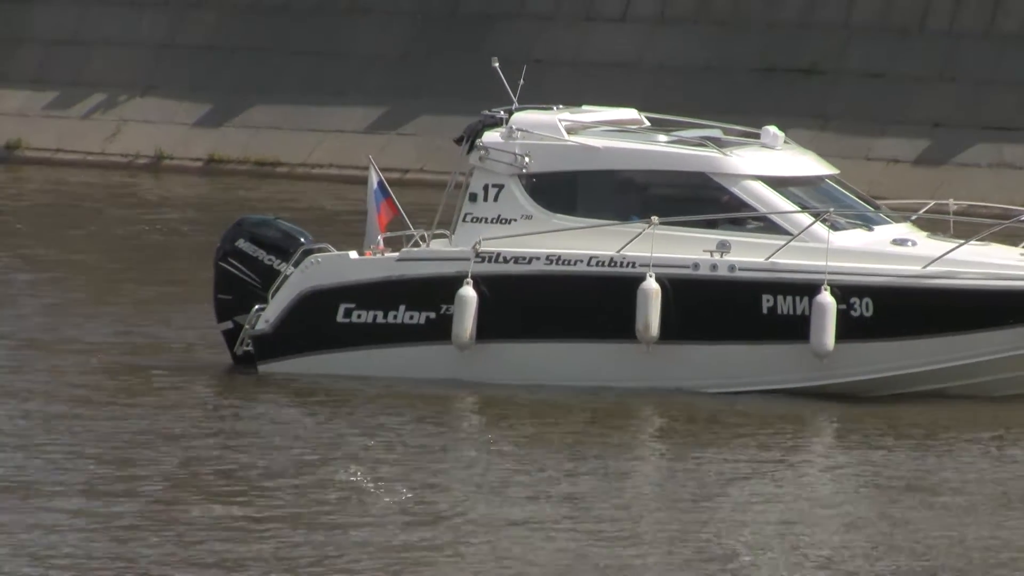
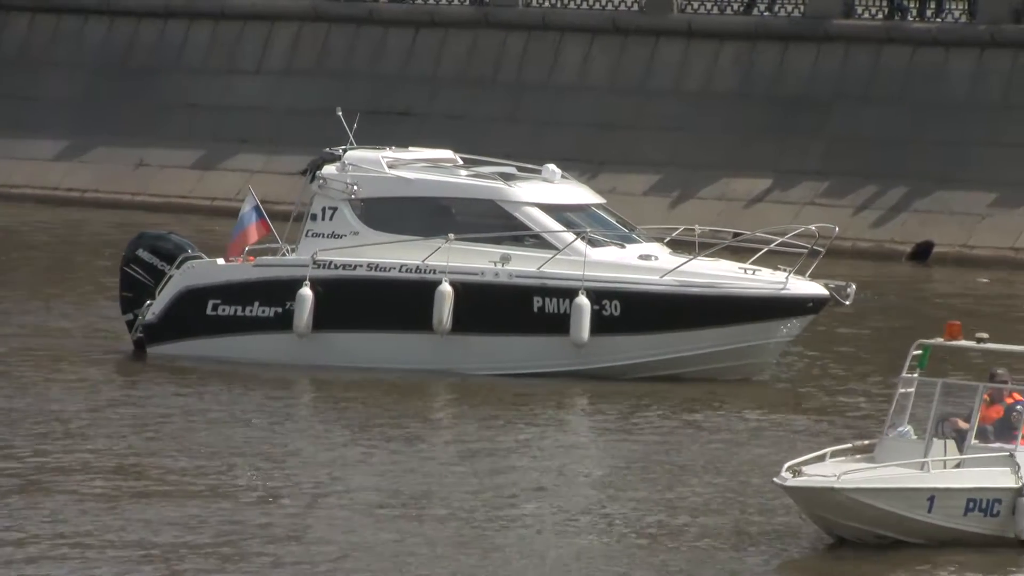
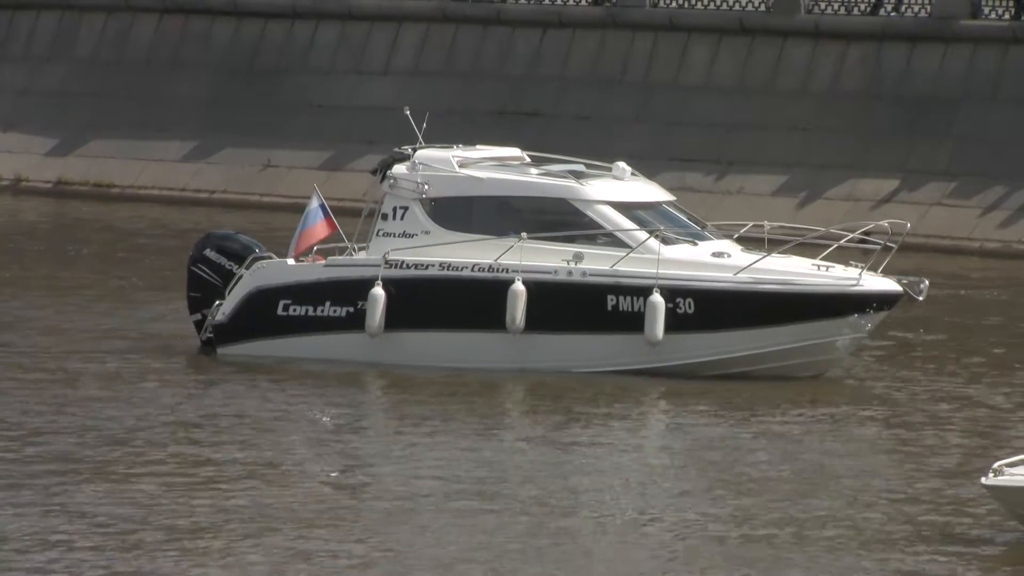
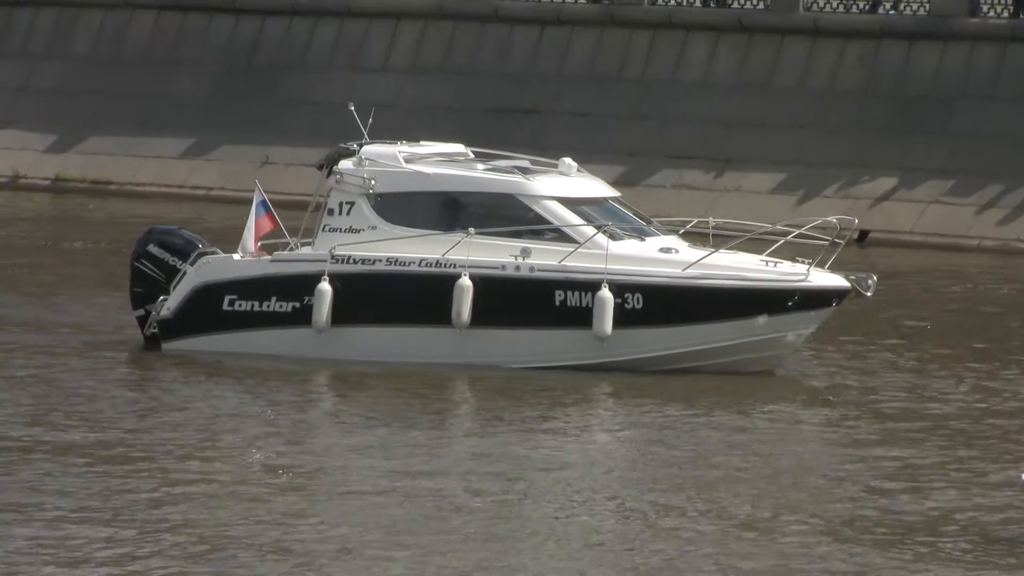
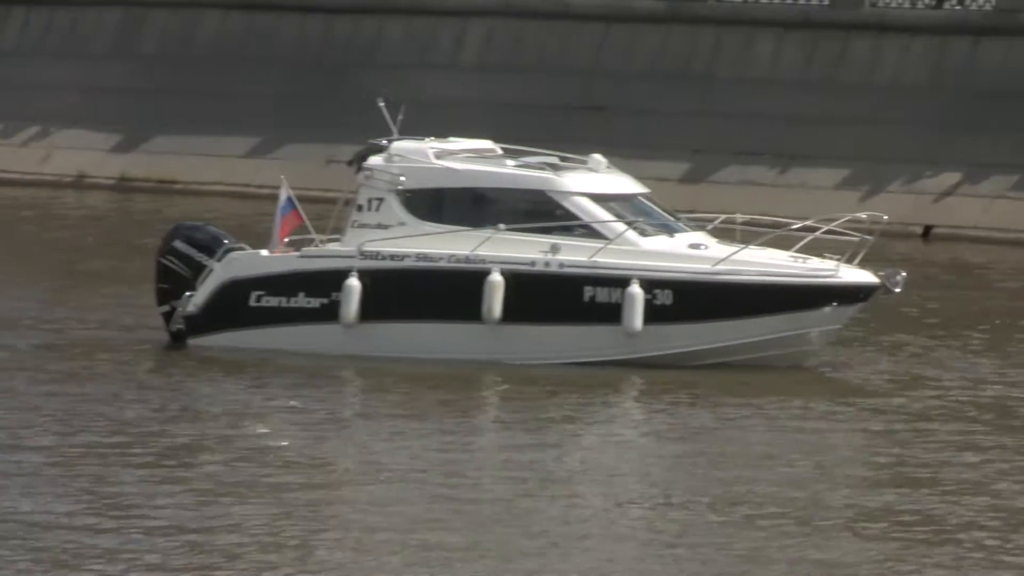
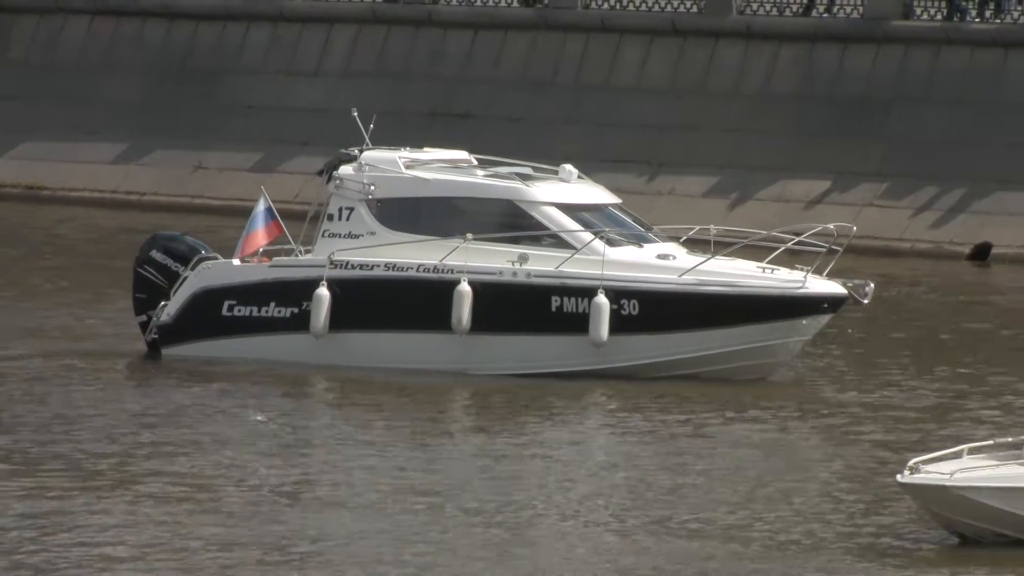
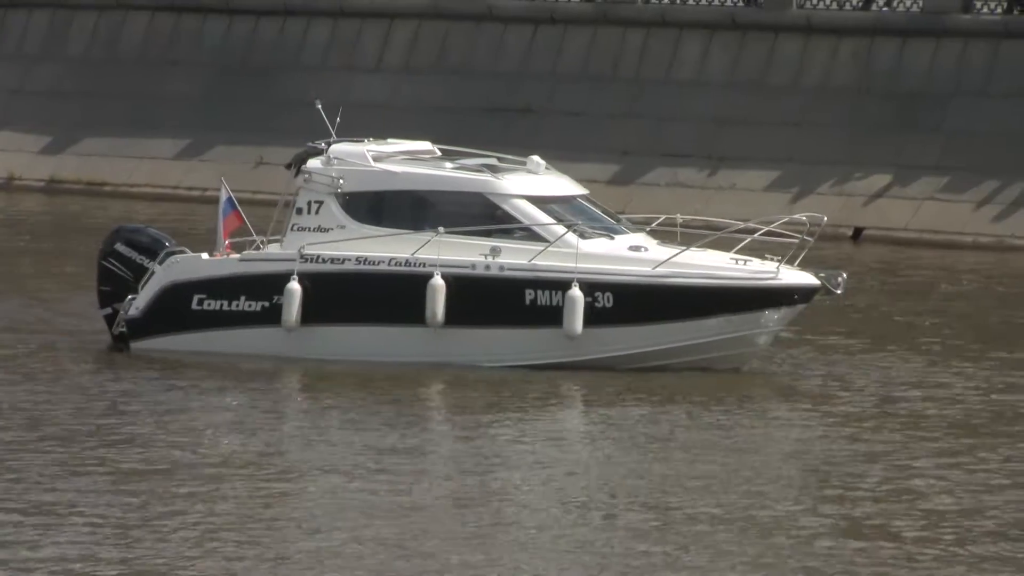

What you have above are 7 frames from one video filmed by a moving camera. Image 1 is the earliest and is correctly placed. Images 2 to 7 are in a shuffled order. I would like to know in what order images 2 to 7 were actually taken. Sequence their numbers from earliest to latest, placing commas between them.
5, 7, 4, 3, 6, 2
